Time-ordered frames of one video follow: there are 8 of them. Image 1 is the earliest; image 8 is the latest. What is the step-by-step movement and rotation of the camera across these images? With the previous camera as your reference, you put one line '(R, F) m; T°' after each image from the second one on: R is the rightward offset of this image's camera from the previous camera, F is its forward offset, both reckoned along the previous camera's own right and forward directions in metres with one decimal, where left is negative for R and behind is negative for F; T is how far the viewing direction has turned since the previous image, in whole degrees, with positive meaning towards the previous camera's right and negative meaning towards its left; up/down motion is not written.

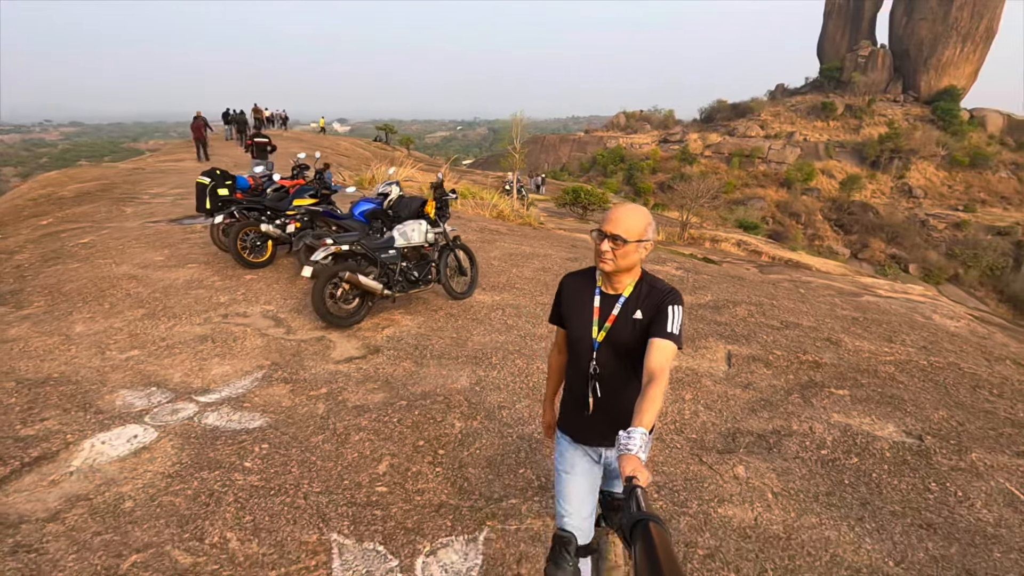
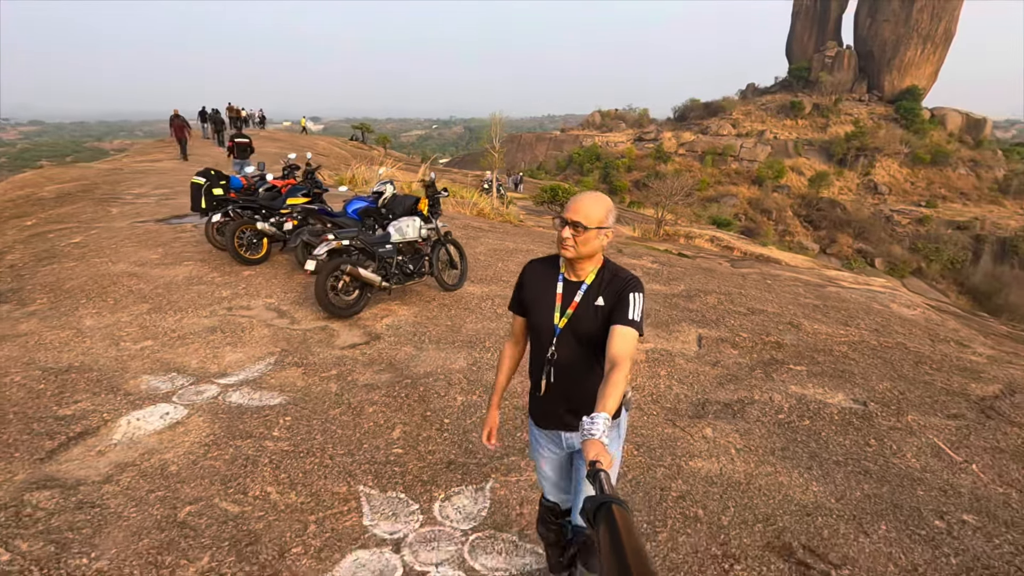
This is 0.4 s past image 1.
(-0.1, -0.4) m; +2°
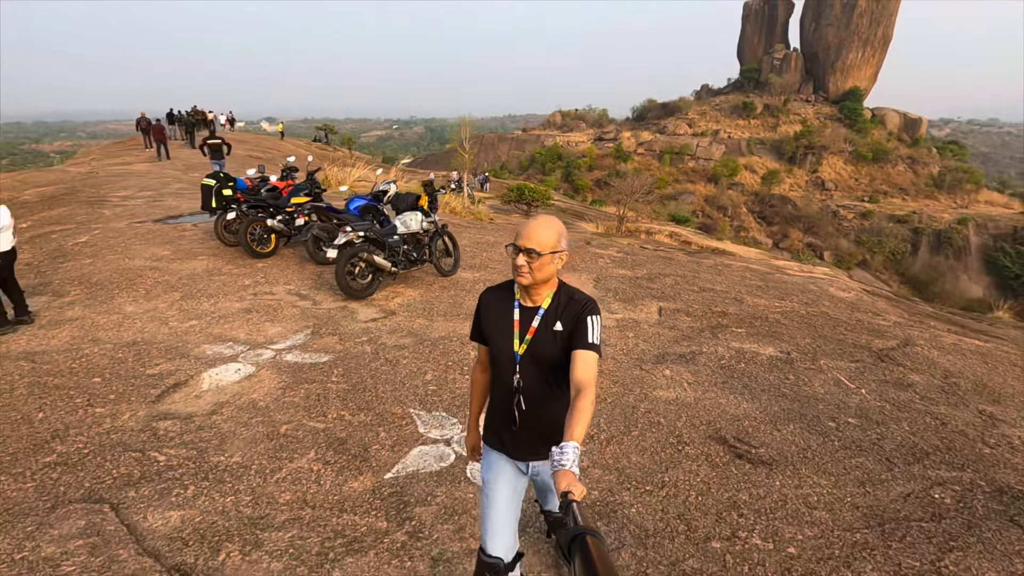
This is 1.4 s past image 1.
(-0.3, -0.9) m; +4°
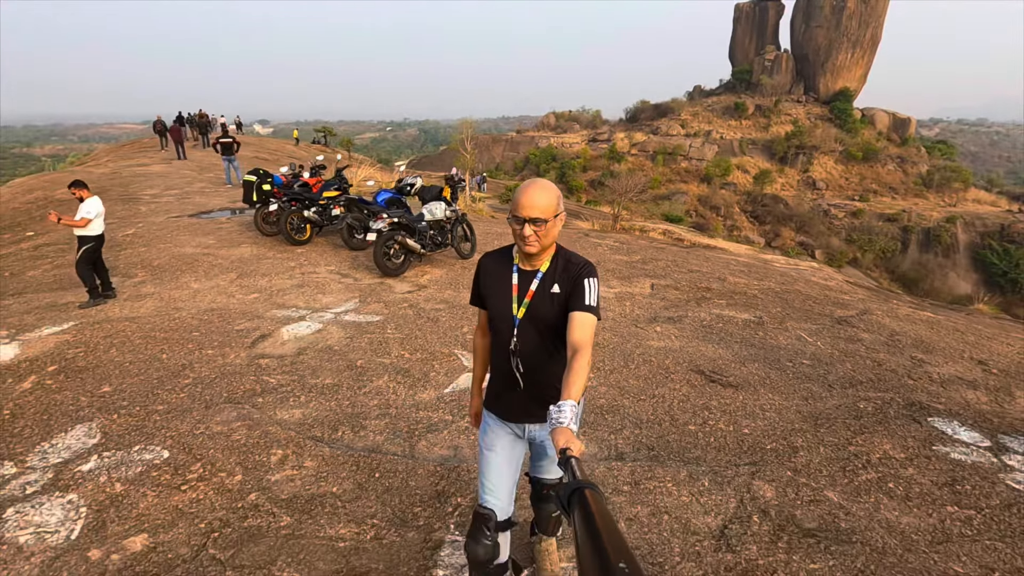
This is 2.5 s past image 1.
(-0.2, -0.9) m; +1°
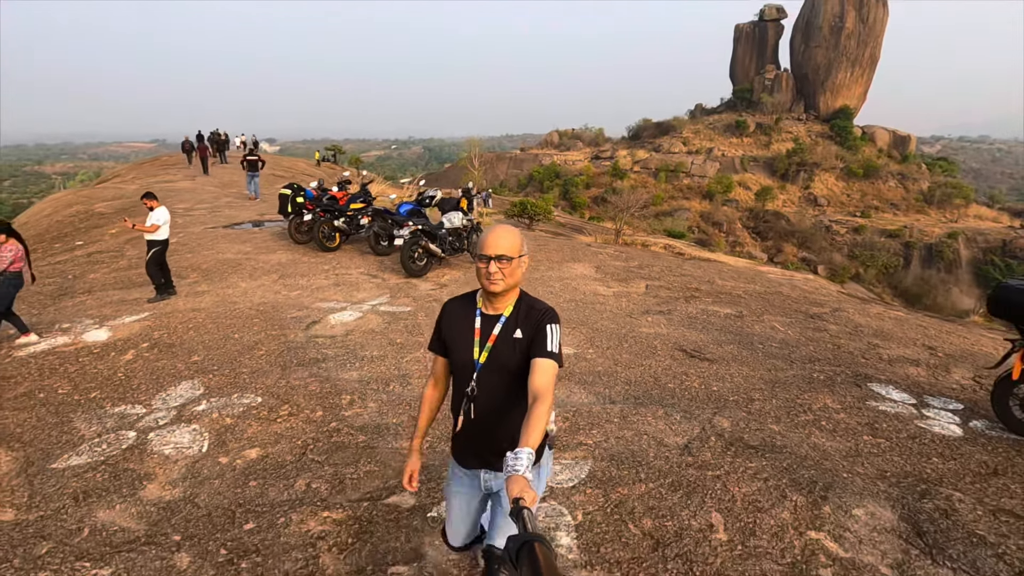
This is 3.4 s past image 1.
(-0.1, -0.9) m; 0°
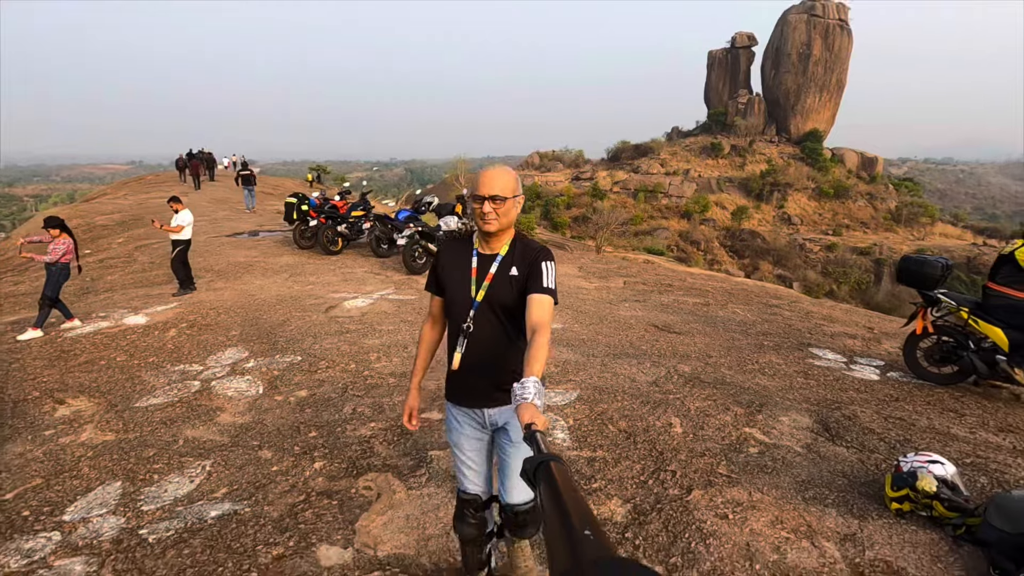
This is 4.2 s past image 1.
(-0.1, -0.8) m; +2°
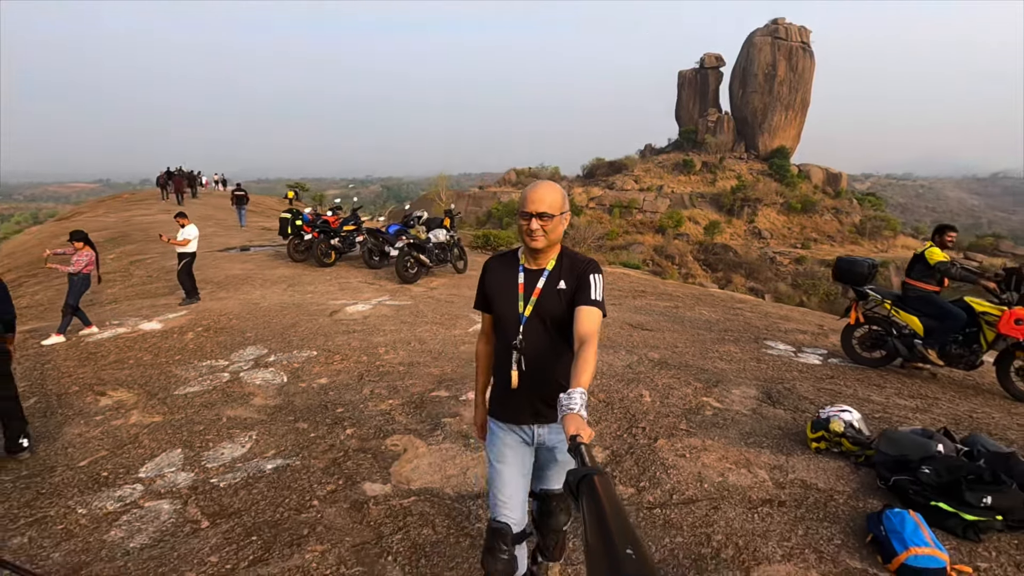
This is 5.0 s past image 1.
(-0.1, -0.6) m; +2°
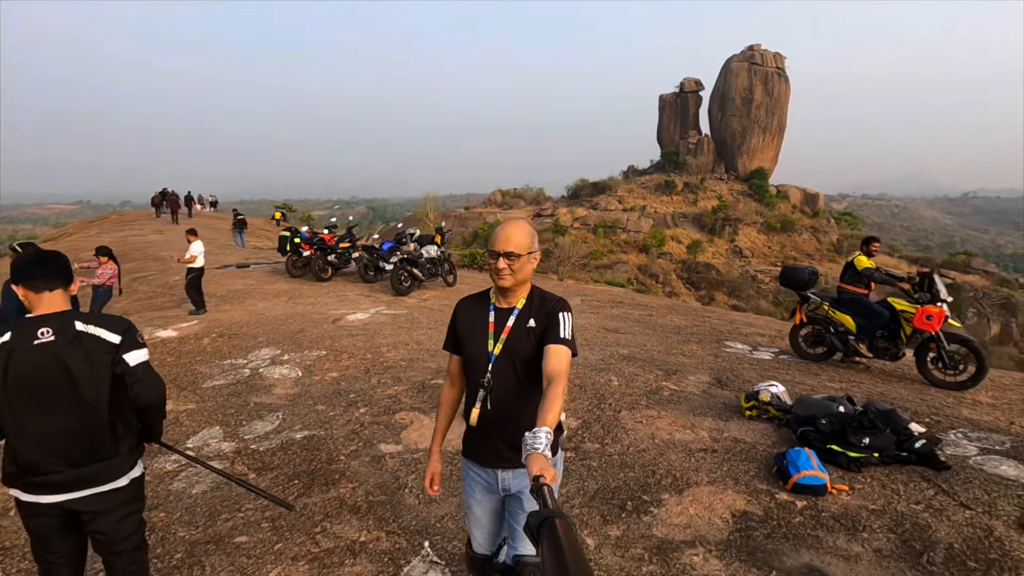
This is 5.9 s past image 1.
(0.0, -0.7) m; +1°
